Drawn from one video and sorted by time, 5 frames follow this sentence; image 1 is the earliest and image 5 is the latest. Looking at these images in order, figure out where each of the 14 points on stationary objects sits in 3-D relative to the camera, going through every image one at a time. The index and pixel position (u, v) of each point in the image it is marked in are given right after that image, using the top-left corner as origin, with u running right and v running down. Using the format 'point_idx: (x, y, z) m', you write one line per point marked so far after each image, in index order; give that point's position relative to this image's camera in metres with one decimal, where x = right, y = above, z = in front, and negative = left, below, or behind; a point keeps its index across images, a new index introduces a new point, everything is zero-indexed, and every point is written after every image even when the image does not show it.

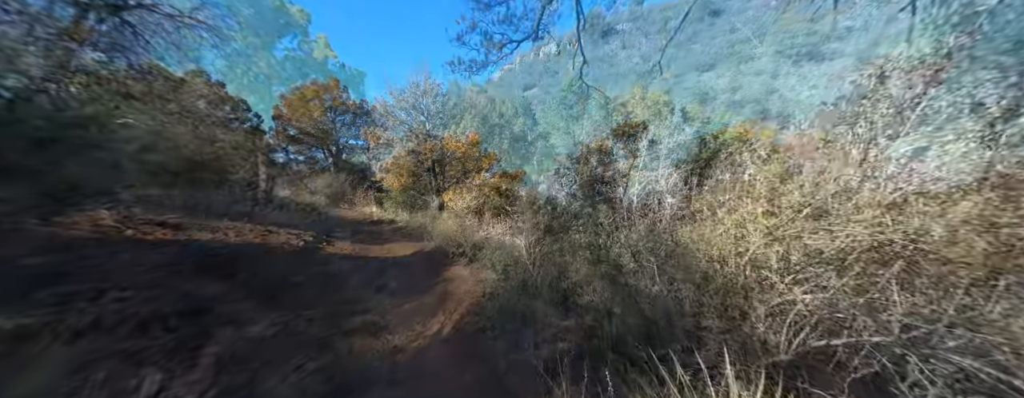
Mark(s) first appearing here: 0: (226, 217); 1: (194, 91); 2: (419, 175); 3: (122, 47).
0: (-3.2, -0.2, +3.4) m
1: (-3.6, +1.2, +3.4) m
2: (-3.5, +0.9, +11.6) m
3: (-3.5, +1.4, +2.8) m
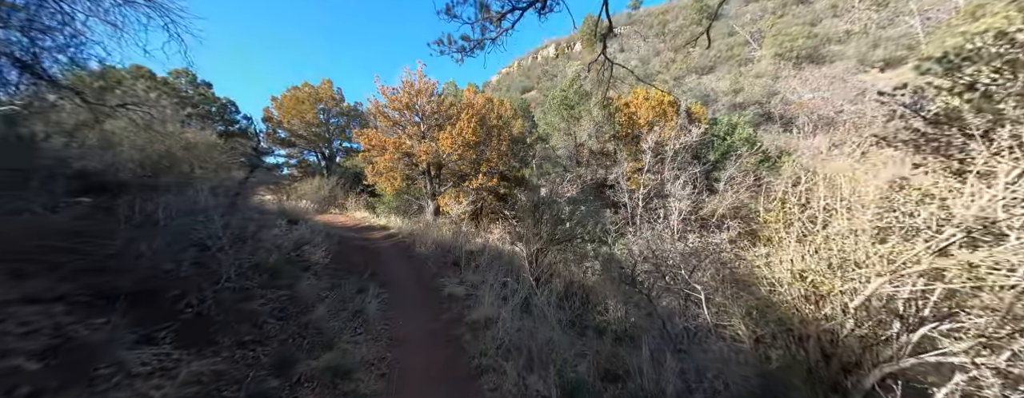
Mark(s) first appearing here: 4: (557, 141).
0: (-3.1, -0.2, +2.9) m
1: (-3.6, +1.1, +3.0) m
2: (-3.6, +0.8, +11.2) m
3: (-3.5, +1.3, +2.4) m
4: (+1.8, +2.3, +11.6) m
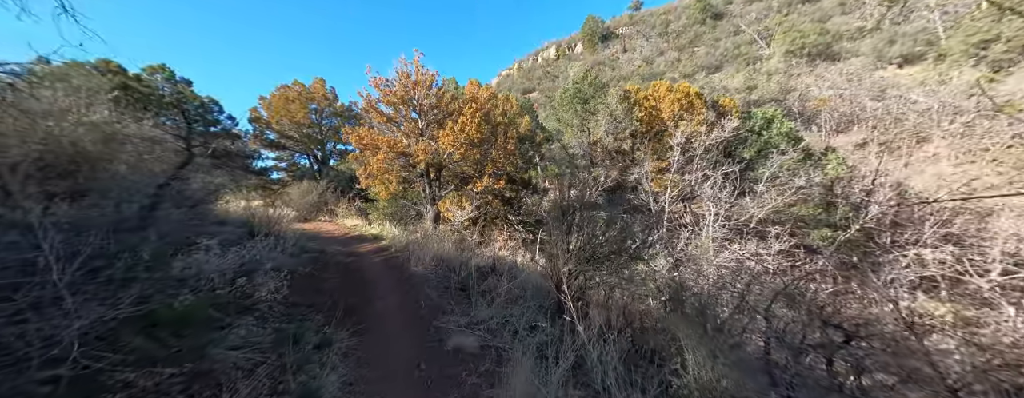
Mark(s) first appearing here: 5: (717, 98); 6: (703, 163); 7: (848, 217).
0: (-2.9, -0.3, +2.0) m
1: (-3.4, +1.0, +2.0) m
2: (-3.4, +0.6, +10.2) m
3: (-3.3, +1.2, +1.4) m
4: (+2.0, +2.1, +10.7) m
5: (+6.3, +3.1, +9.5) m
6: (+4.3, +0.8, +6.9) m
7: (+6.6, -0.3, +6.1) m
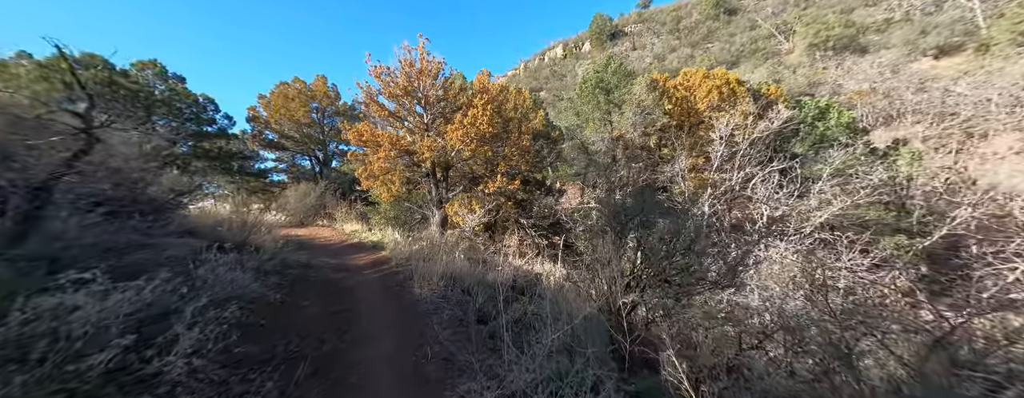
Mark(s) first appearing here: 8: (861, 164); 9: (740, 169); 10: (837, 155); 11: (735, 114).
0: (-2.6, -0.3, +1.2) m
1: (-3.1, +1.0, +1.3) m
2: (-3.0, +0.5, +9.4) m
3: (-3.0, +1.2, +0.6) m
4: (+2.4, +2.1, +9.8) m
5: (+6.7, +3.1, +8.6) m
6: (+4.6, +0.8, +6.0) m
7: (+7.0, -0.4, +5.2) m
8: (+6.5, +0.6, +5.7) m
9: (+4.4, +0.6, +6.0) m
10: (+6.1, +0.8, +5.8) m
11: (+5.0, +1.9, +7.0) m
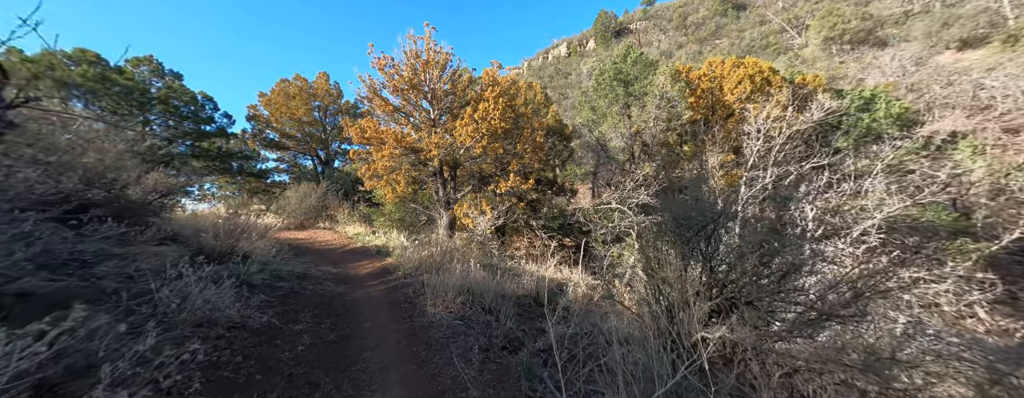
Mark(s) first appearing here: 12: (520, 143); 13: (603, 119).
0: (-2.4, -0.4, +0.7) m
1: (-2.9, +1.0, +0.8) m
2: (-2.7, +0.5, +9.0) m
3: (-2.8, +1.2, +0.2) m
4: (+2.7, +2.1, +9.3) m
5: (+7.0, +3.1, +8.0) m
6: (+4.9, +0.8, +5.4) m
7: (+7.2, -0.3, +4.6) m
8: (+6.7, +0.7, +5.2) m
9: (+4.7, +0.6, +5.4) m
10: (+6.4, +0.8, +5.3) m
11: (+5.3, +1.9, +6.4) m
12: (+0.1, +1.5, +8.5) m
13: (+2.8, +2.6, +10.1) m
